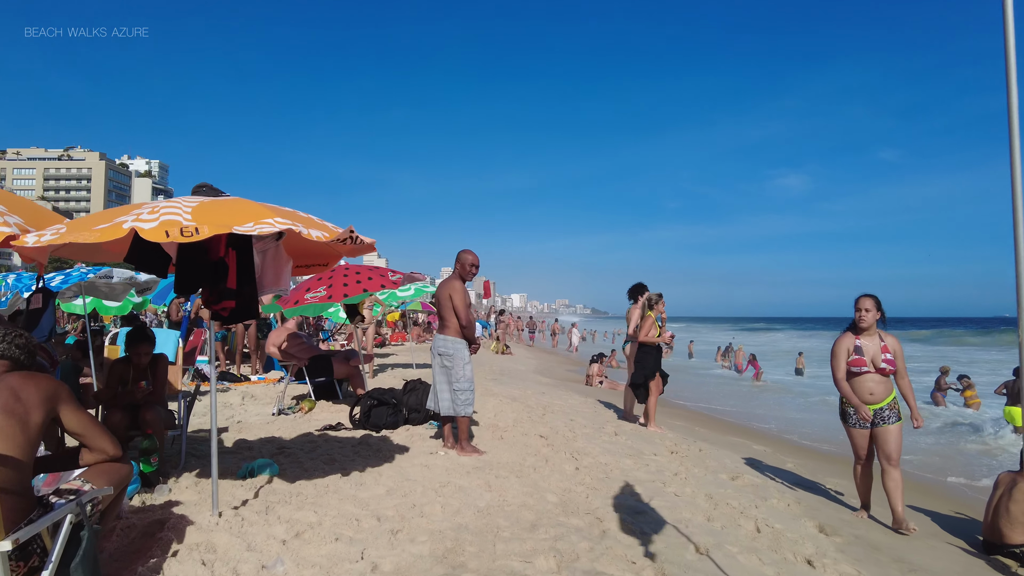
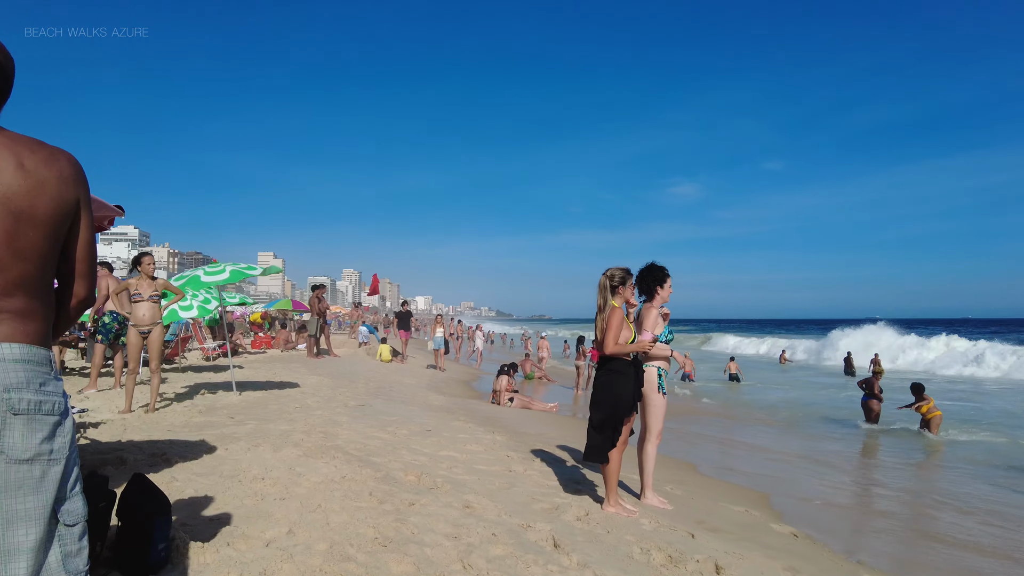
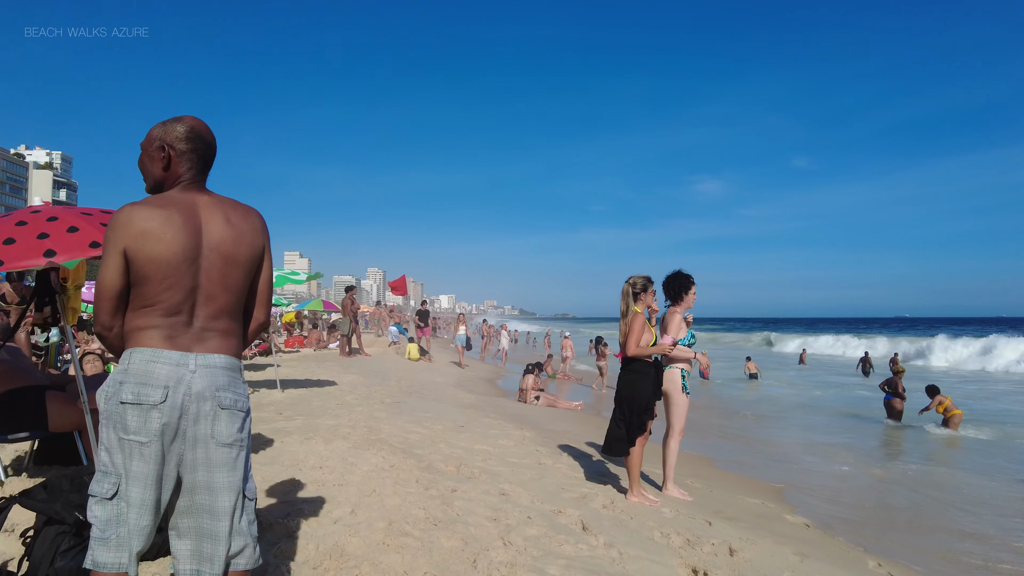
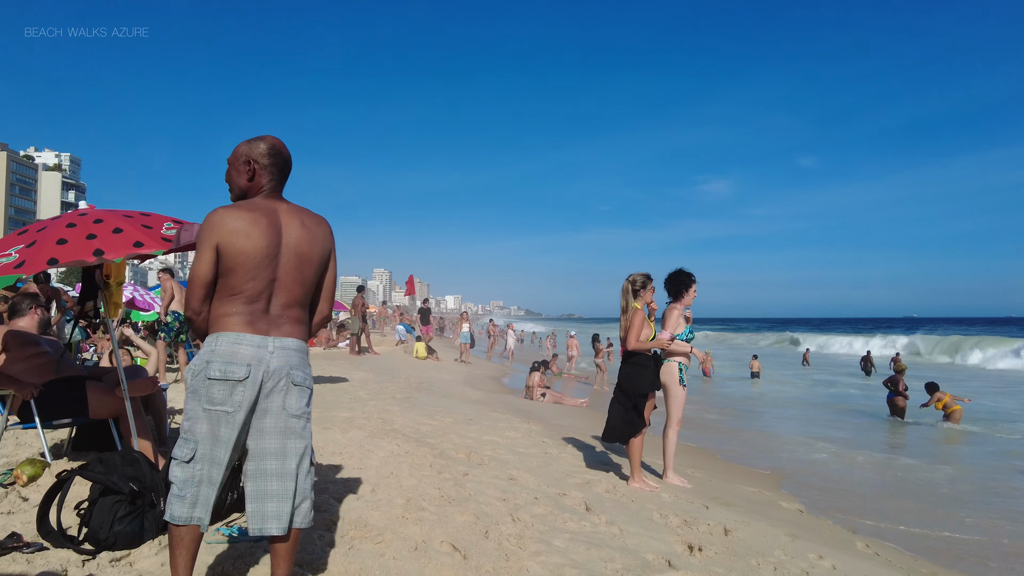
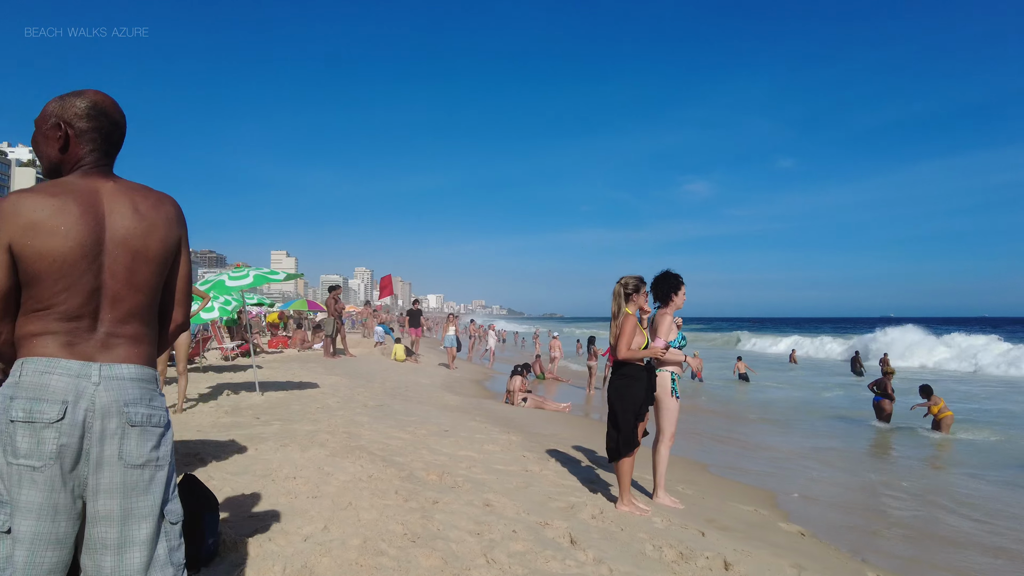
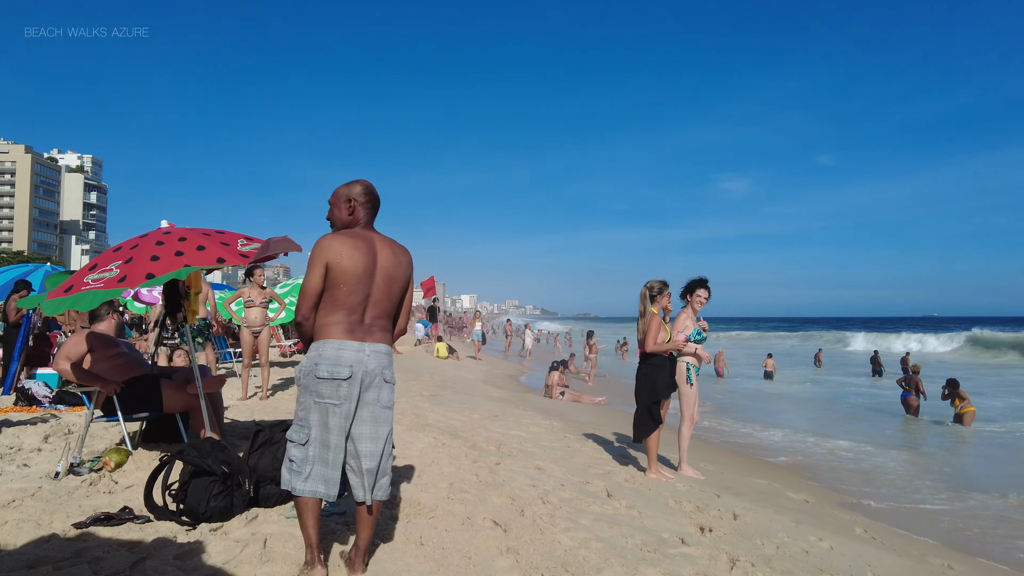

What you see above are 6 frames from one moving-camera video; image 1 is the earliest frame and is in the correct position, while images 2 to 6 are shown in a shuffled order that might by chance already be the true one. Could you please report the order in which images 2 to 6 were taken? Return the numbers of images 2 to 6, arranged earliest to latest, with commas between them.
6, 4, 3, 5, 2
